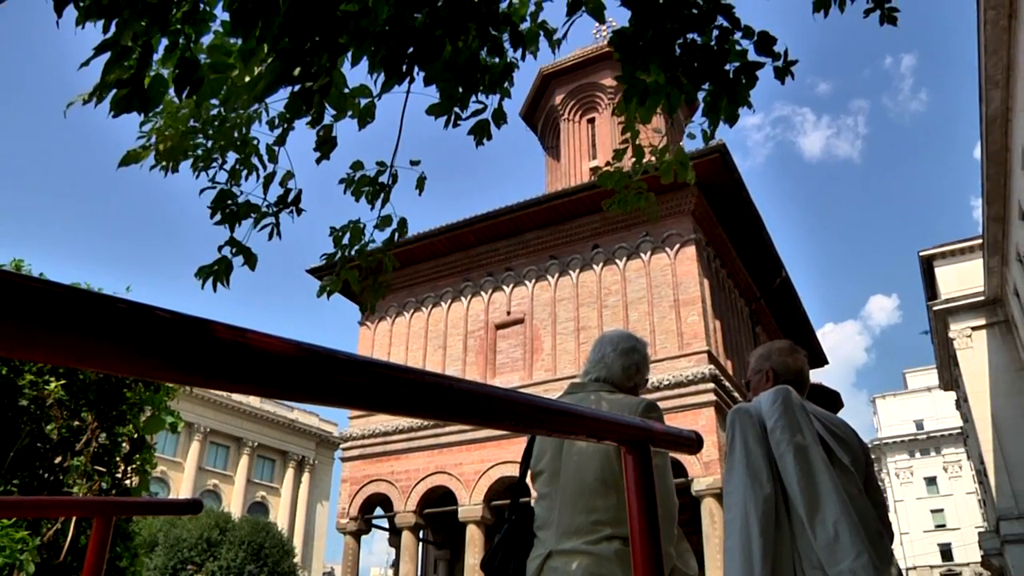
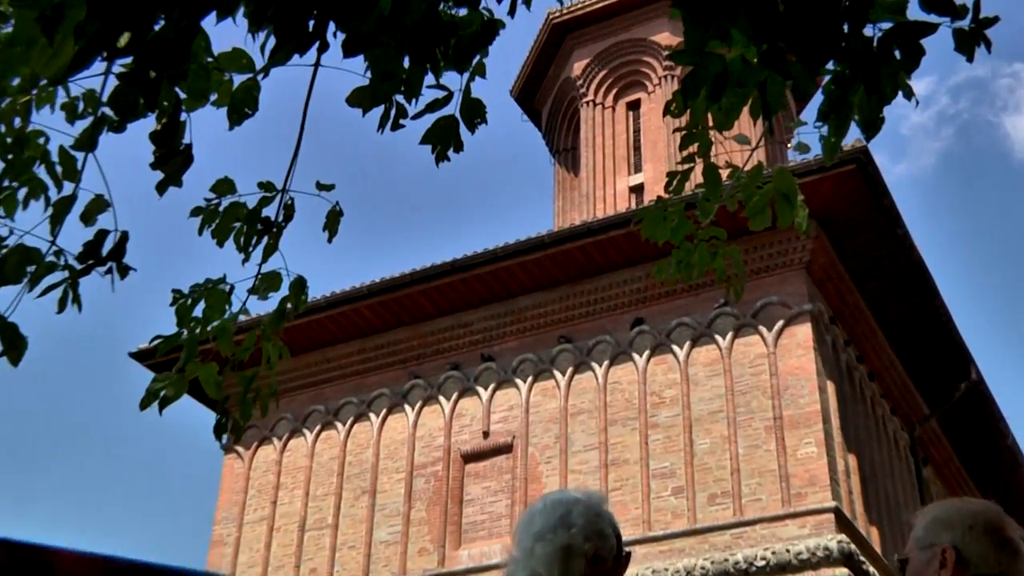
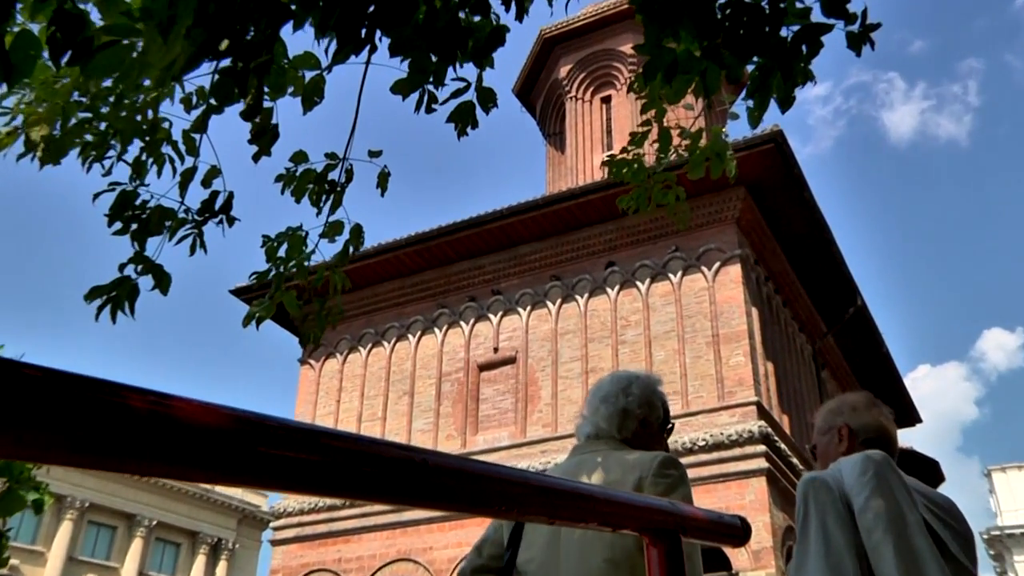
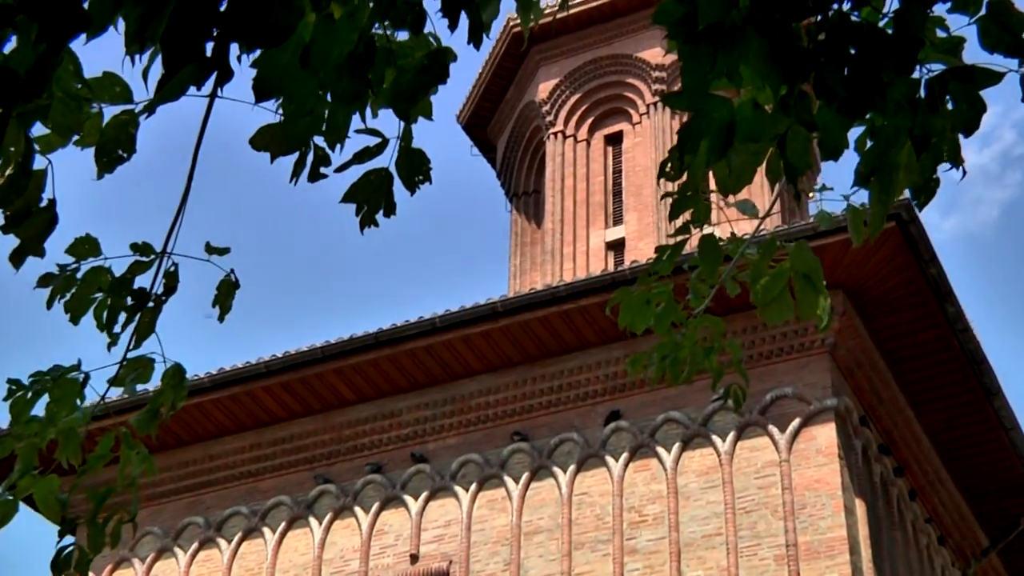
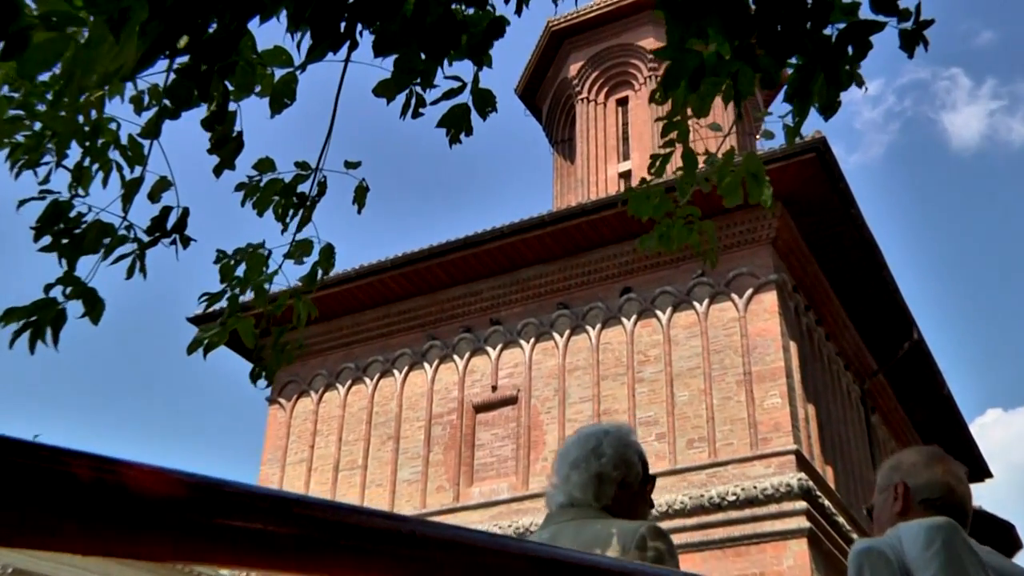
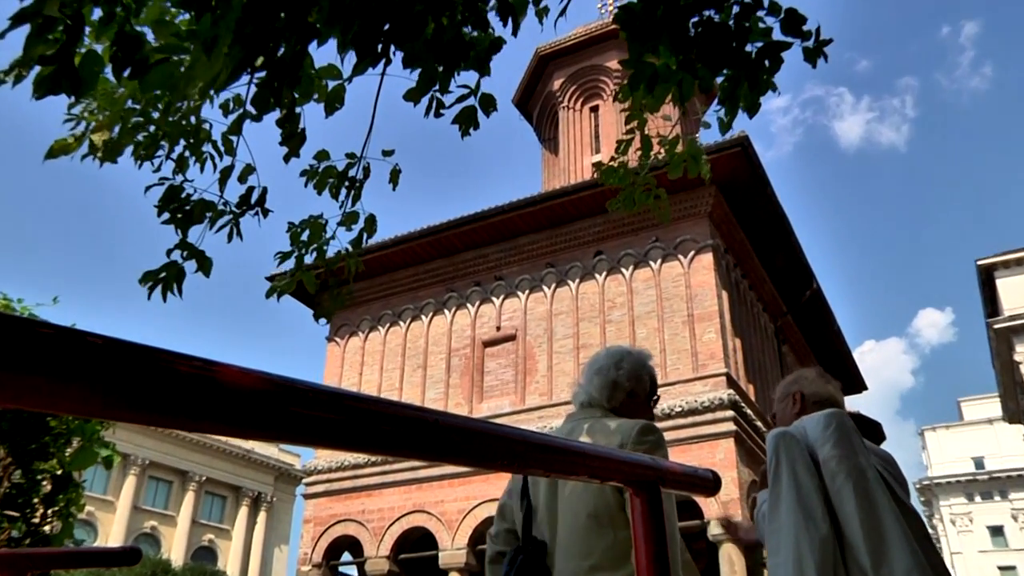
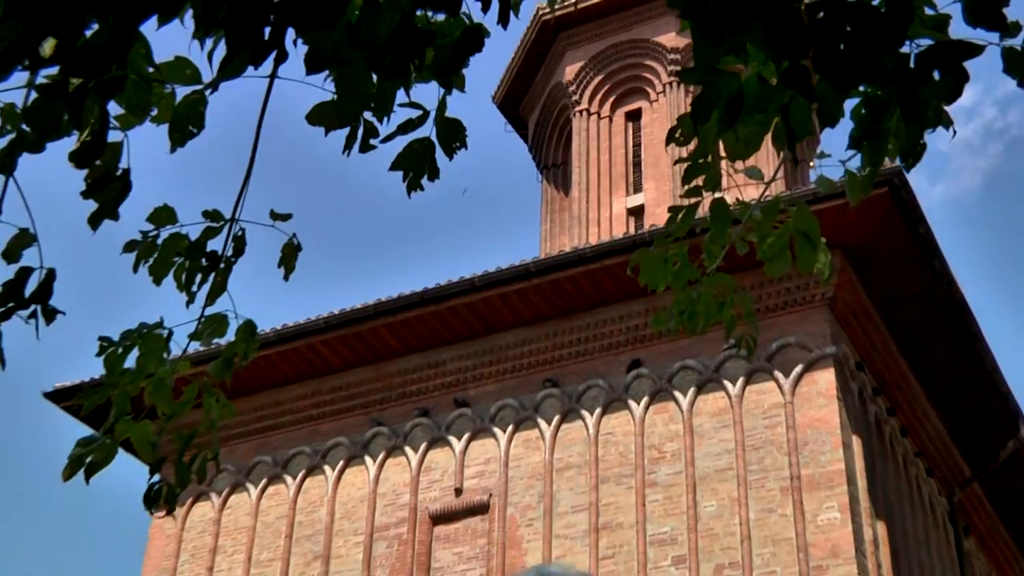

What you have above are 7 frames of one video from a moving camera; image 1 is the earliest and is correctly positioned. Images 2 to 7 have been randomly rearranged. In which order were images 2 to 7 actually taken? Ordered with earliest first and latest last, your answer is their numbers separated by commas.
6, 3, 5, 2, 7, 4
